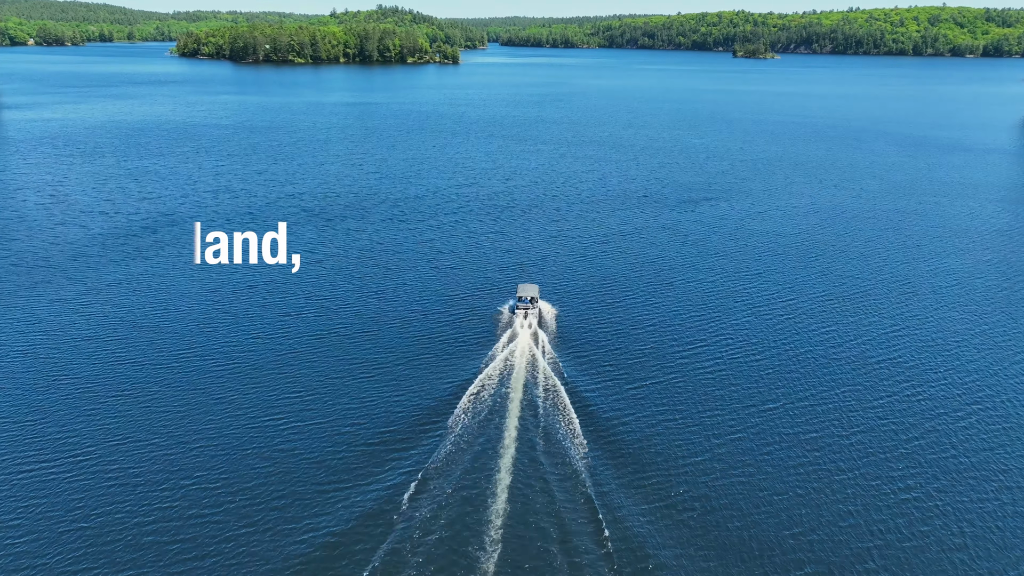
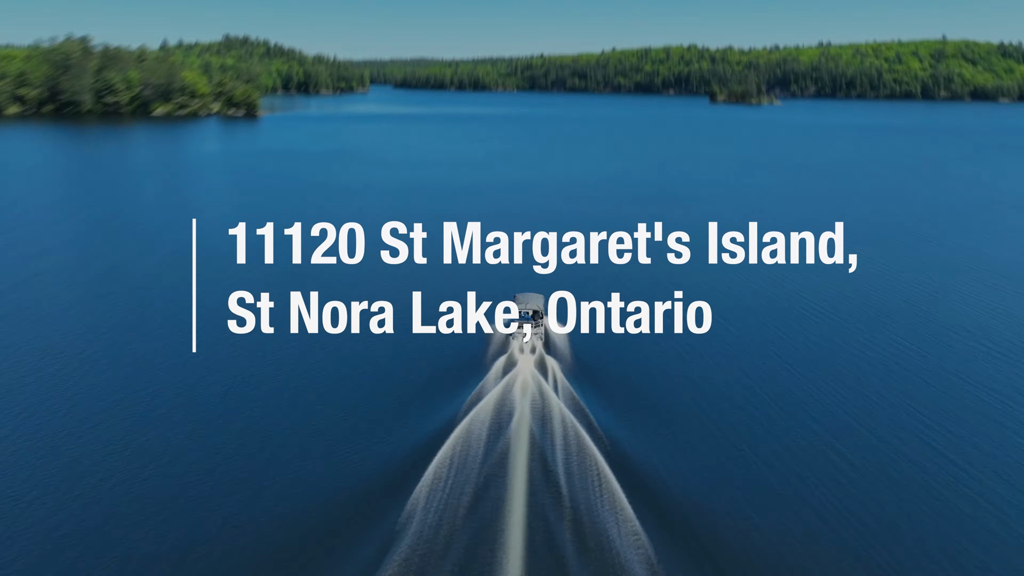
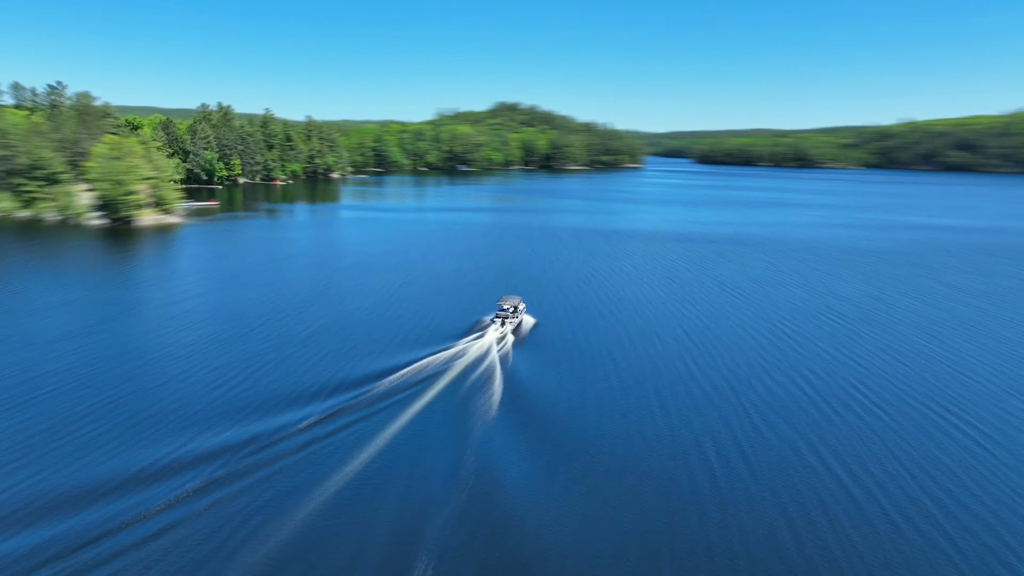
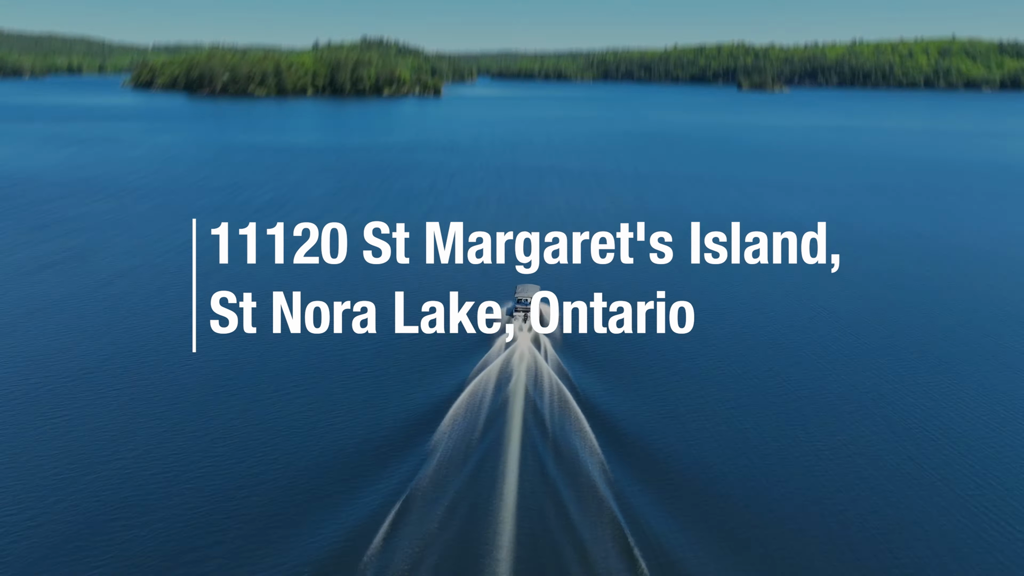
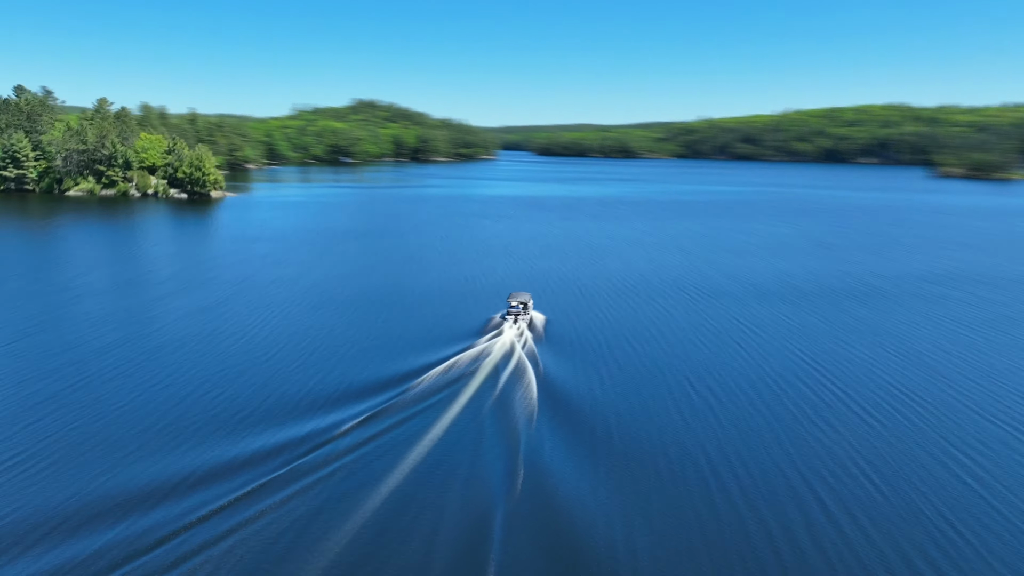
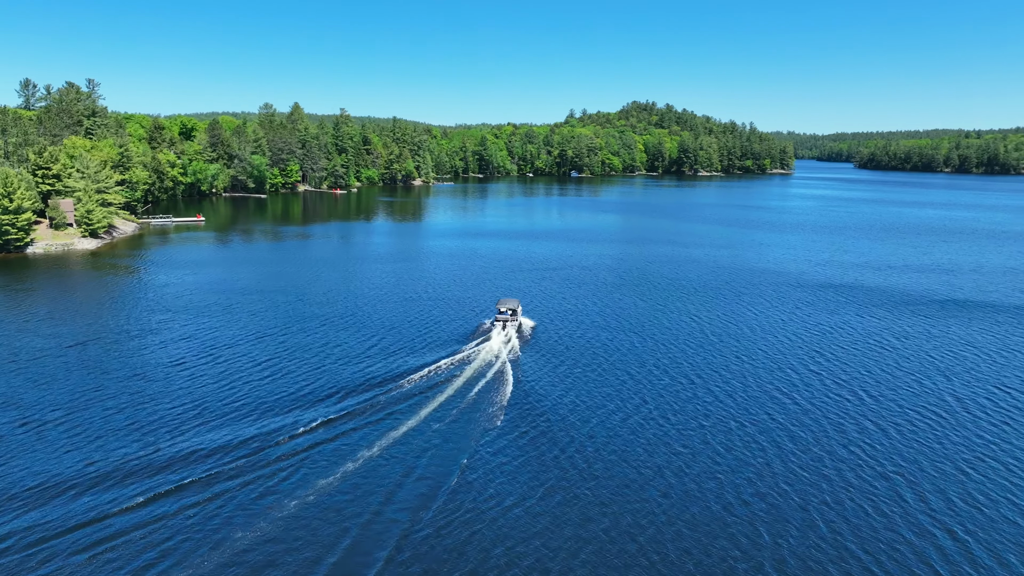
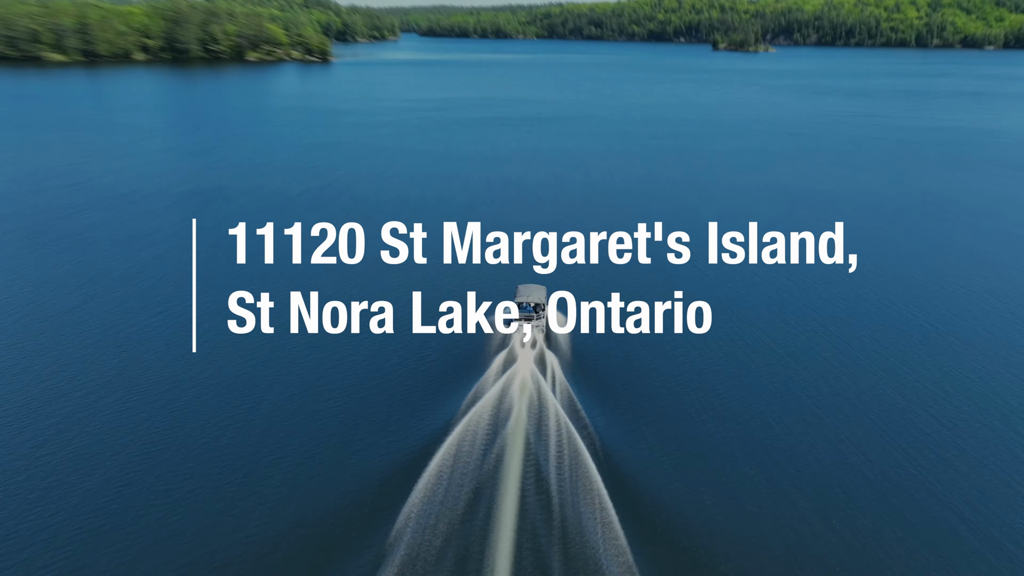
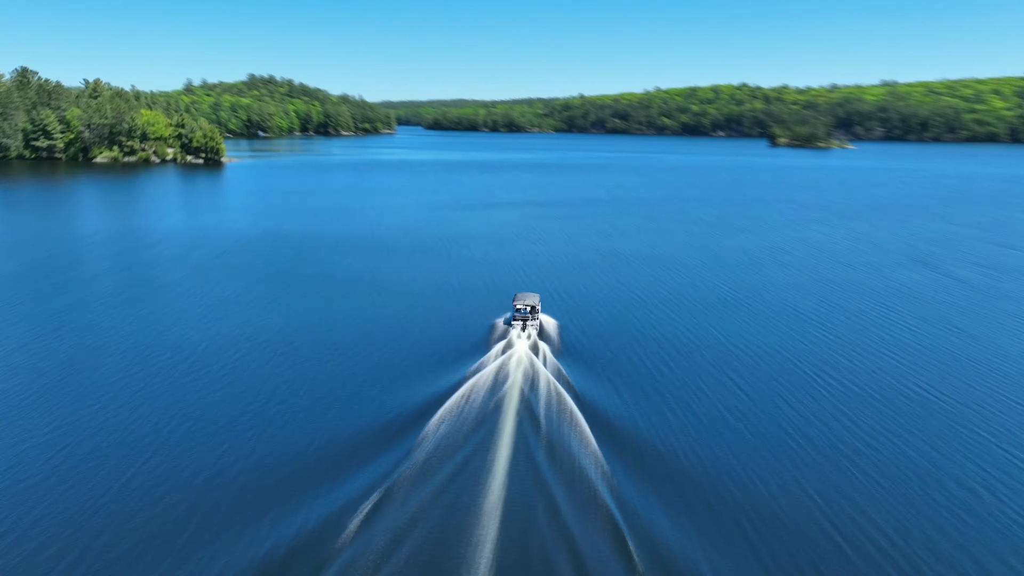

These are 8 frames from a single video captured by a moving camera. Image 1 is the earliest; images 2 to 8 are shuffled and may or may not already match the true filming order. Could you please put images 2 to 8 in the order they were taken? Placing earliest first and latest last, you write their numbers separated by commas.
4, 7, 2, 8, 5, 3, 6
